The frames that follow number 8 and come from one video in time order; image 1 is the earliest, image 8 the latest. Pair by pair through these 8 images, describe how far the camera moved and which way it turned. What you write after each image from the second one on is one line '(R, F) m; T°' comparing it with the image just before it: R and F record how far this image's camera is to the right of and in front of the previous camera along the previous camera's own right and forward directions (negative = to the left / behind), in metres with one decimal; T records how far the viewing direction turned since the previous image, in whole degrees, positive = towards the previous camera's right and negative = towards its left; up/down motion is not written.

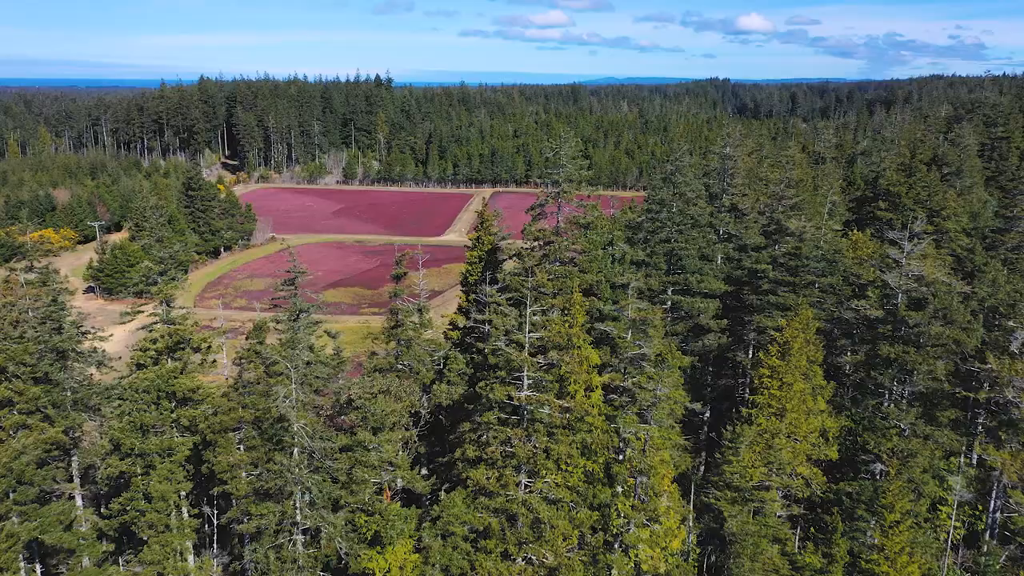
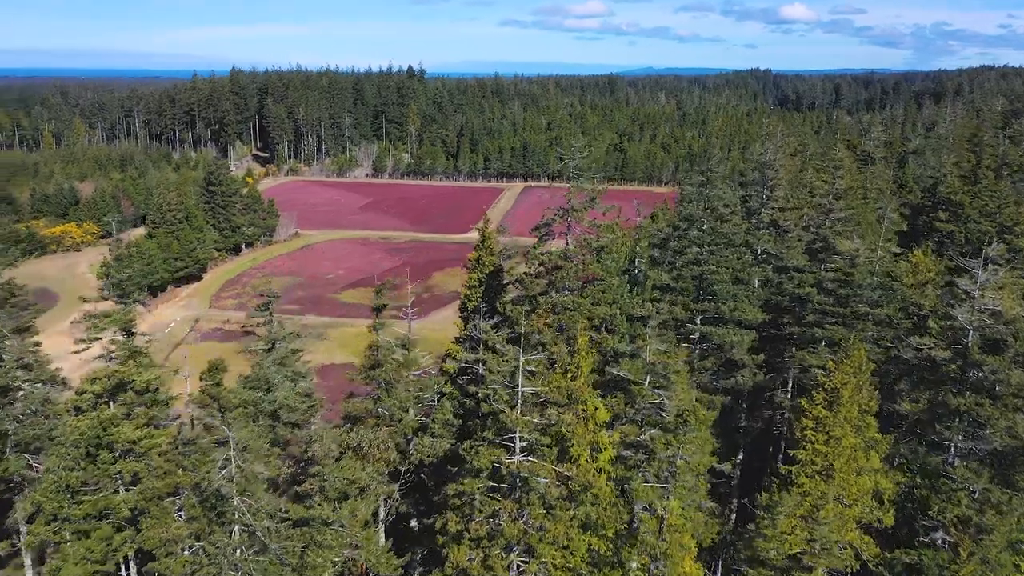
(+0.6, +2.1) m; -2°
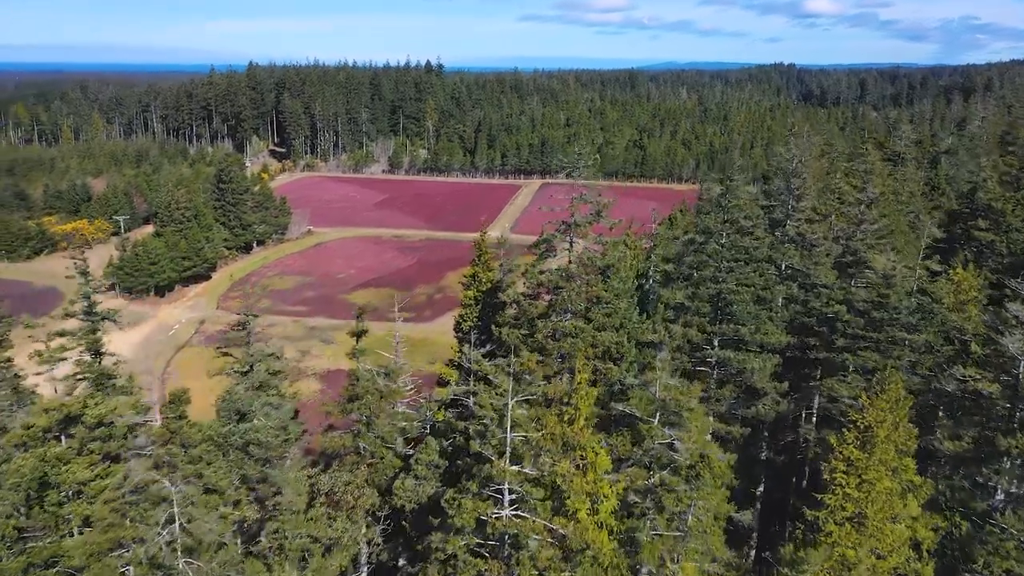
(+0.3, +1.3) m; -1°
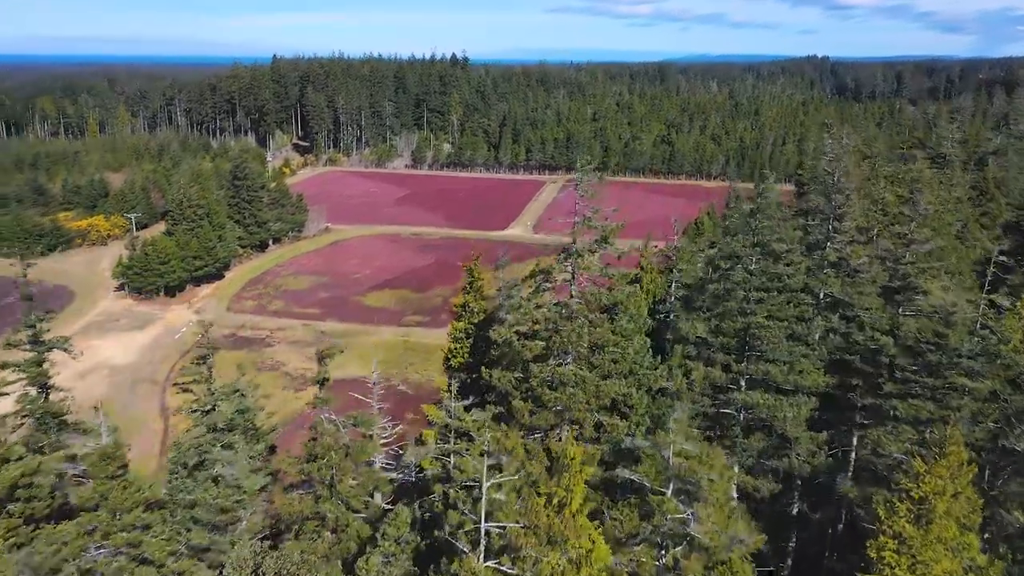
(+0.4, +1.7) m; -2°
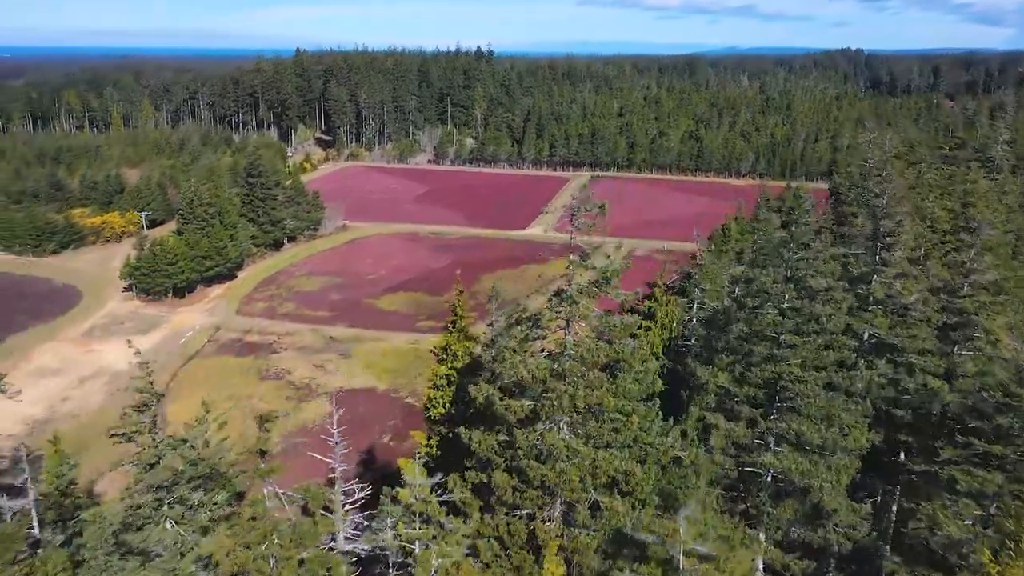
(+0.5, +1.7) m; -2°
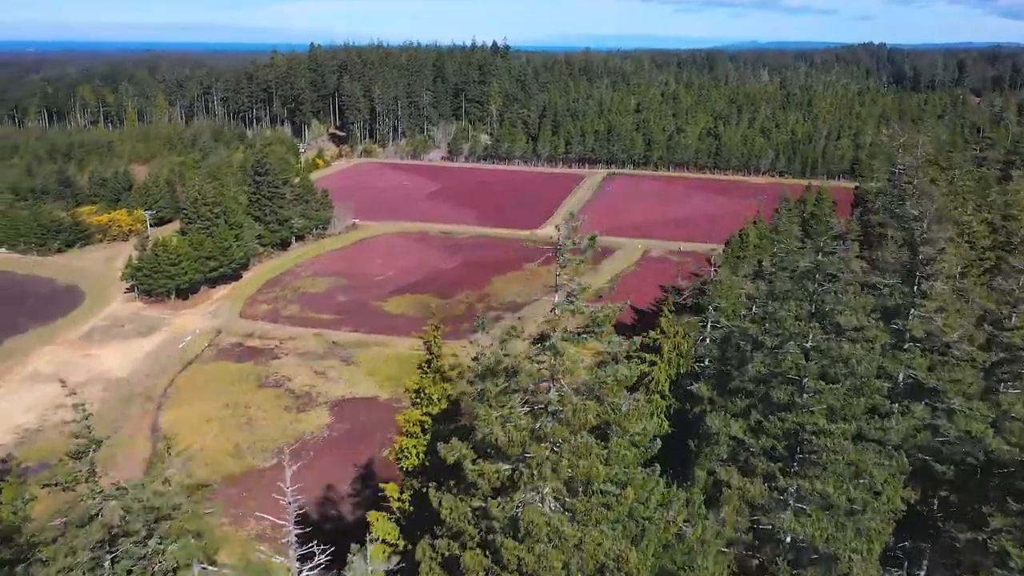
(+0.4, +1.3) m; -1°
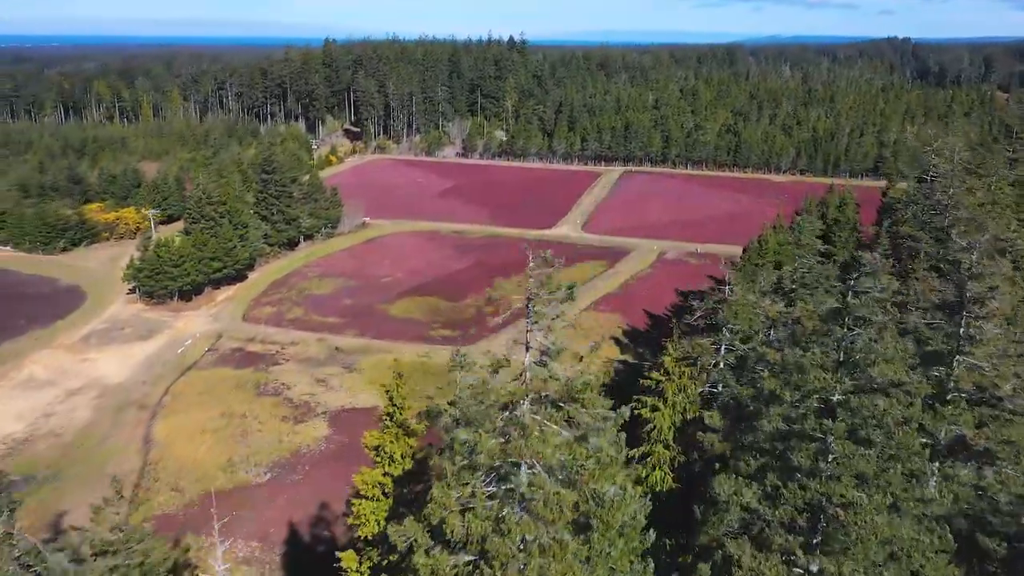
(+0.4, +1.3) m; -1°
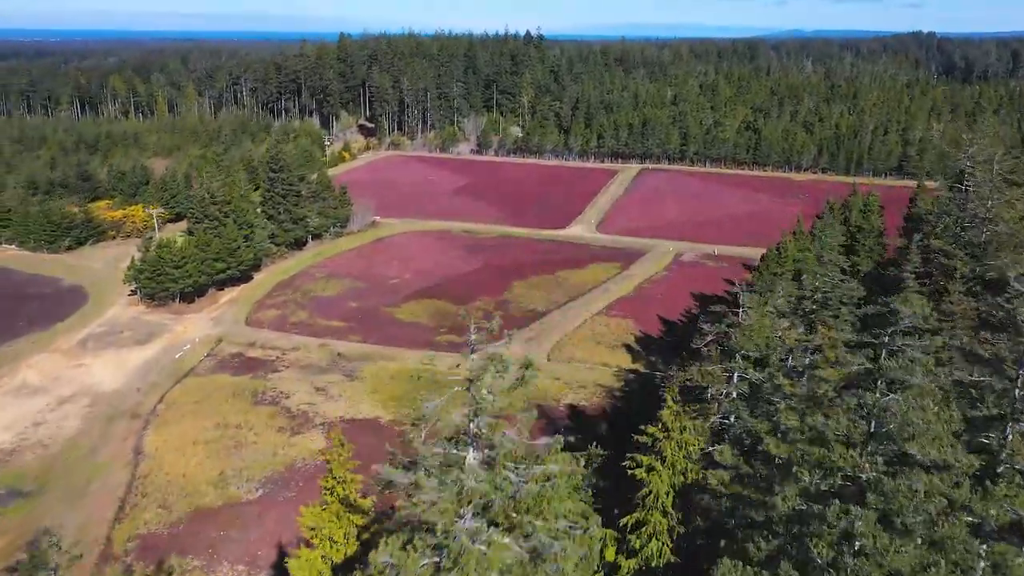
(+0.4, +1.3) m; -1°
